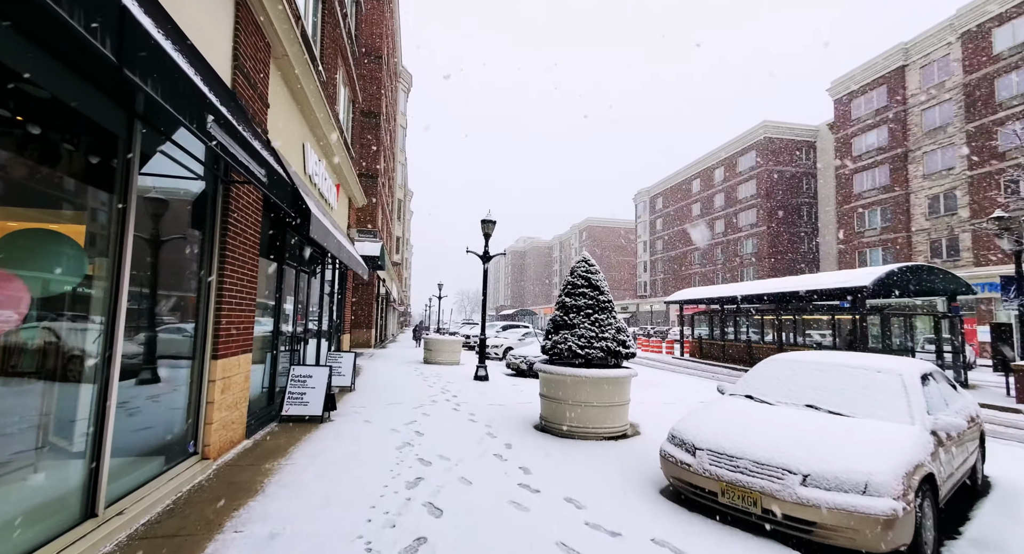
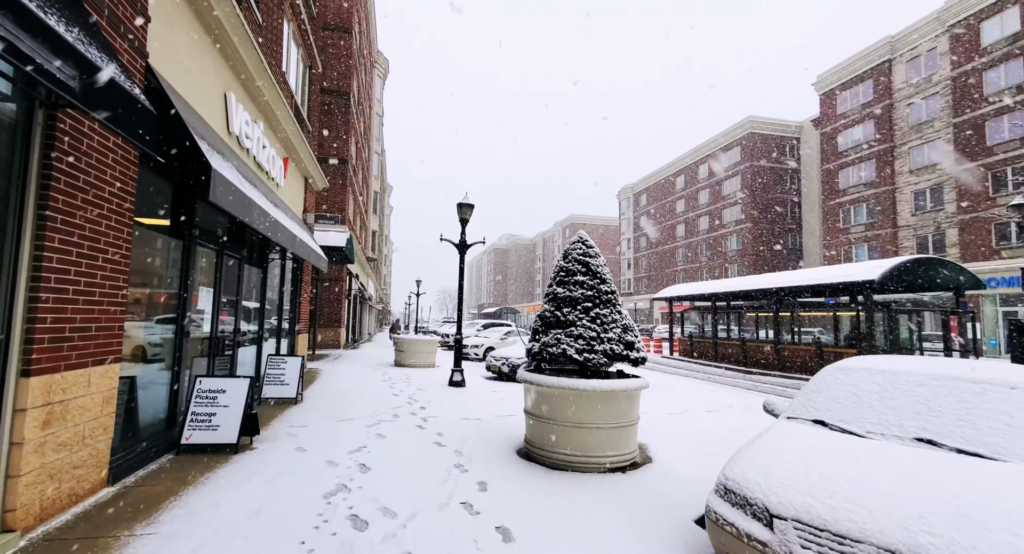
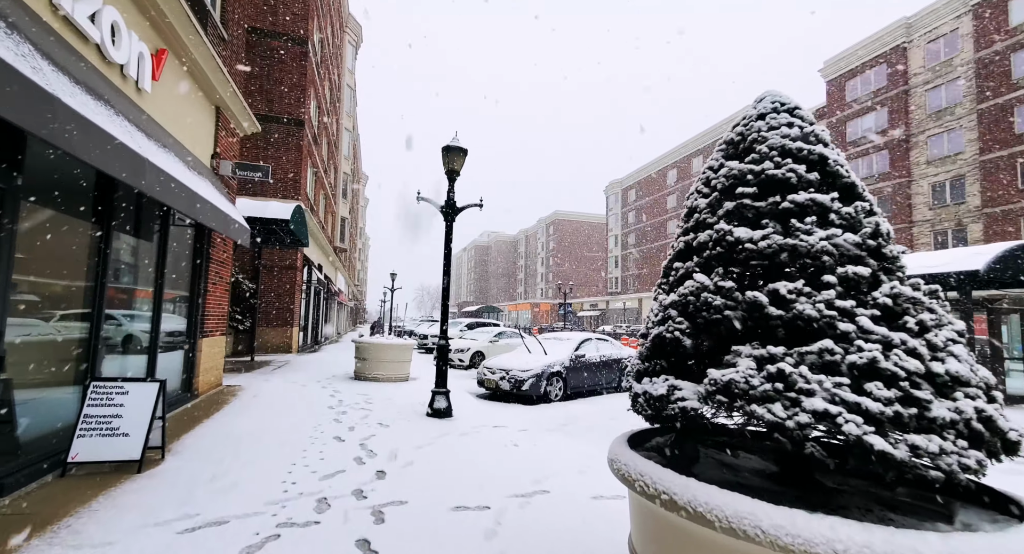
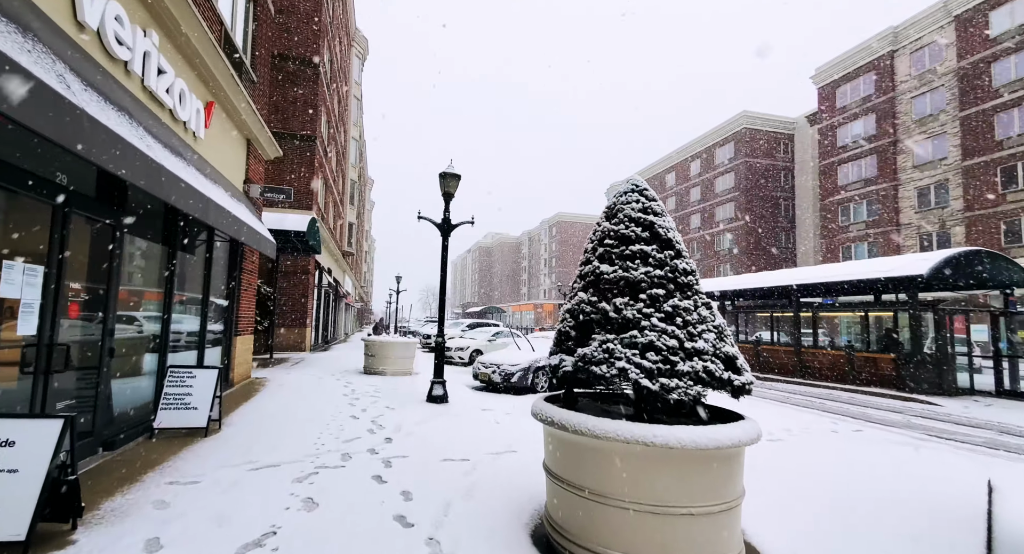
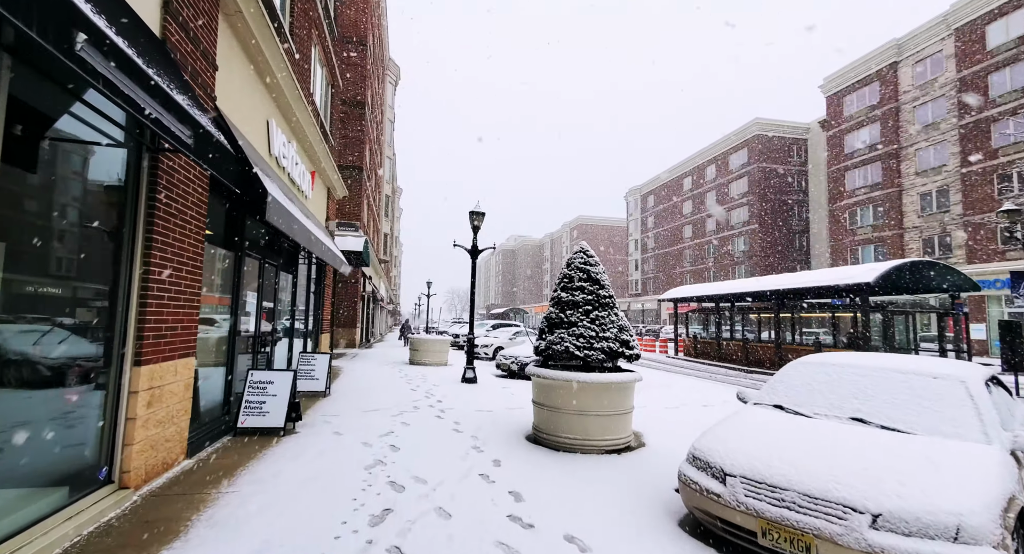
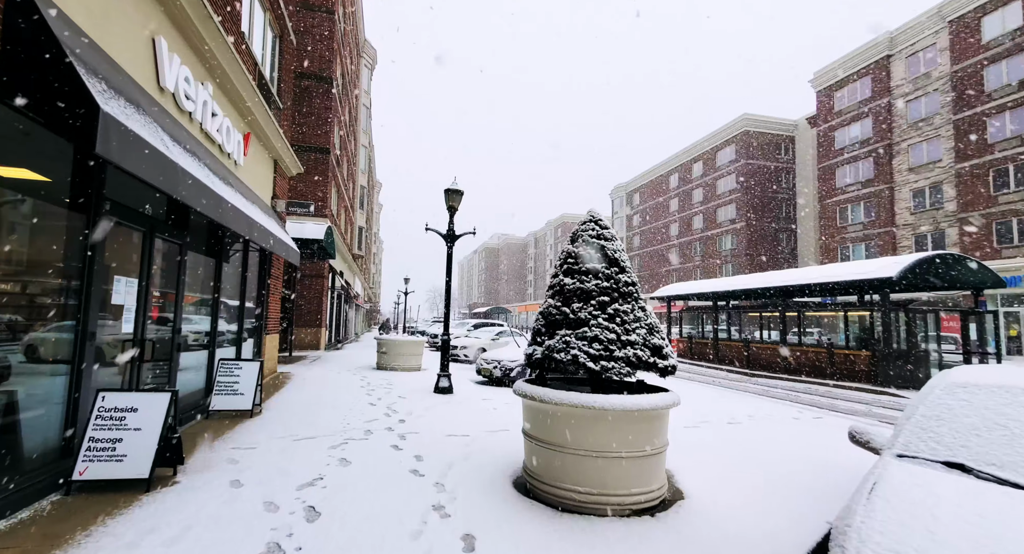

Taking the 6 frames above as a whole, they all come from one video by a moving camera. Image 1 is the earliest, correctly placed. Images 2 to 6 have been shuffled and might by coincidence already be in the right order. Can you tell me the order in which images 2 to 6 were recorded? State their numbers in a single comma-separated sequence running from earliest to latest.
5, 2, 6, 4, 3
